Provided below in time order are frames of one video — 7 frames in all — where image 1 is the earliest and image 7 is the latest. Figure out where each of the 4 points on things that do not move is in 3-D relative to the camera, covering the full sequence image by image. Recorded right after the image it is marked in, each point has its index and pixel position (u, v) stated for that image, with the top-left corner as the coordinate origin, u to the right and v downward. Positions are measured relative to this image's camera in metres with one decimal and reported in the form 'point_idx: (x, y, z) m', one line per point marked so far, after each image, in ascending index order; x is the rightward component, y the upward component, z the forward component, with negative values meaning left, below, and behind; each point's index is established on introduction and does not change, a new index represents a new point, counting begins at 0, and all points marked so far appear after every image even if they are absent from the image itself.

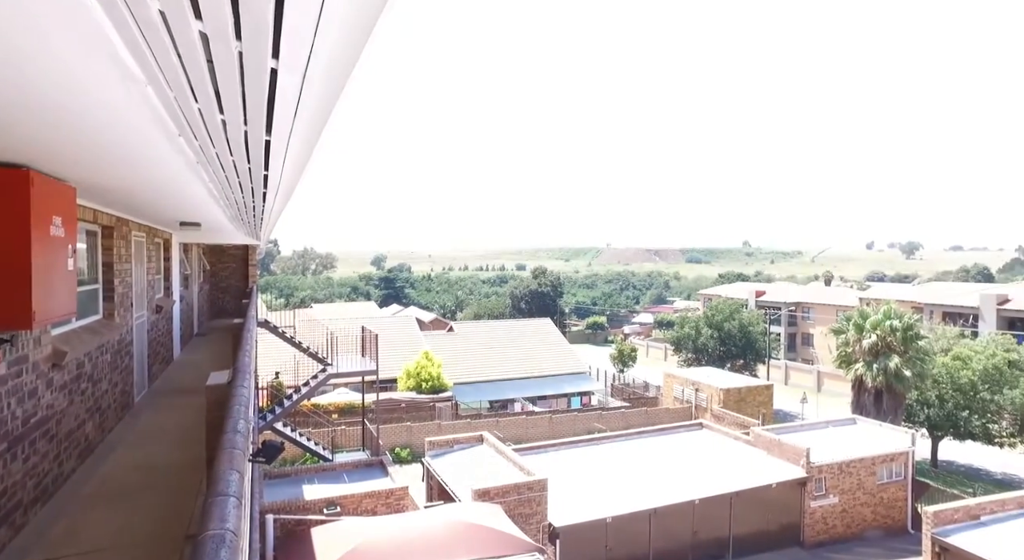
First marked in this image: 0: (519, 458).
0: (+0.2, -4.5, +17.4) m
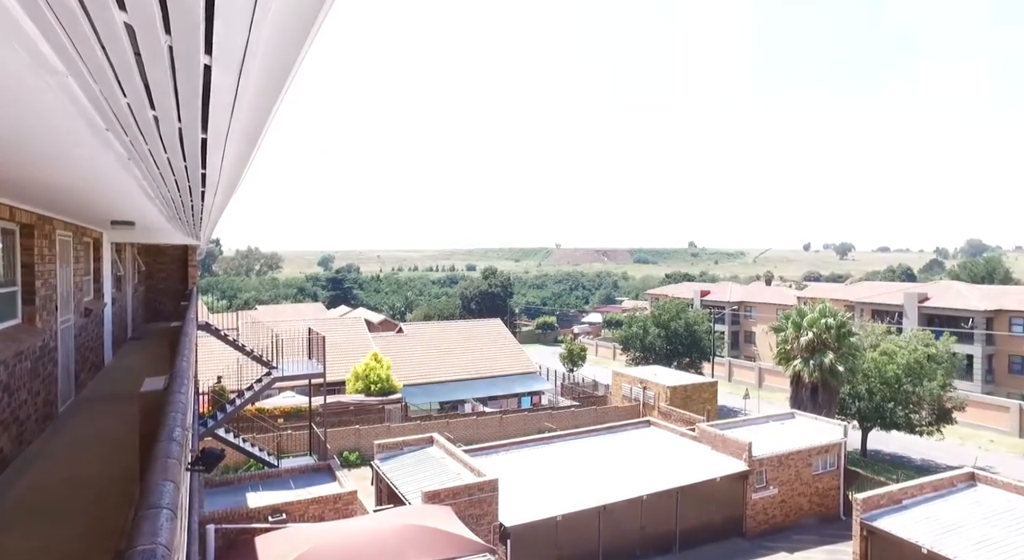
0: (-1.1, -4.5, +17.3) m
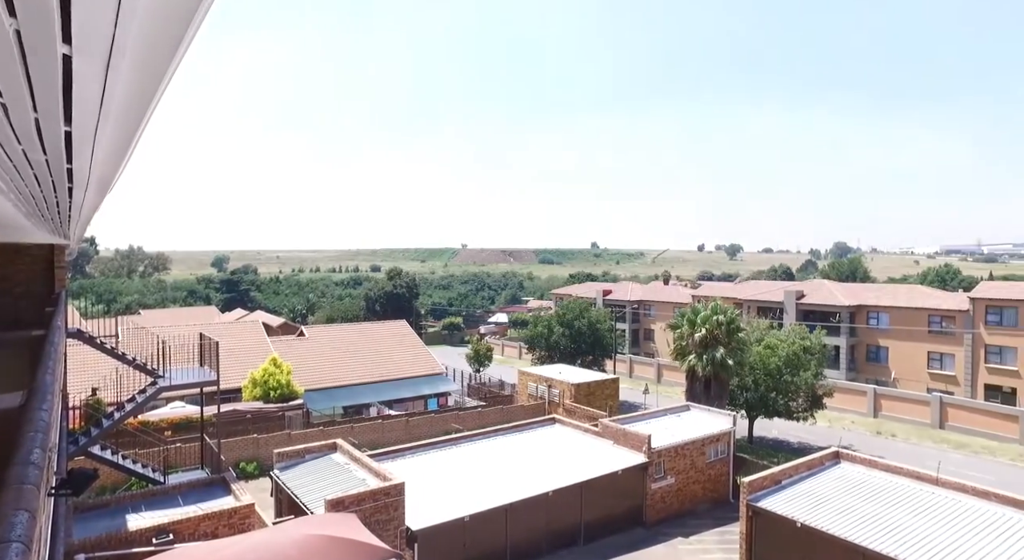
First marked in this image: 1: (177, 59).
0: (-3.4, -4.6, +17.0) m
1: (-1.0, +0.7, +2.1) m
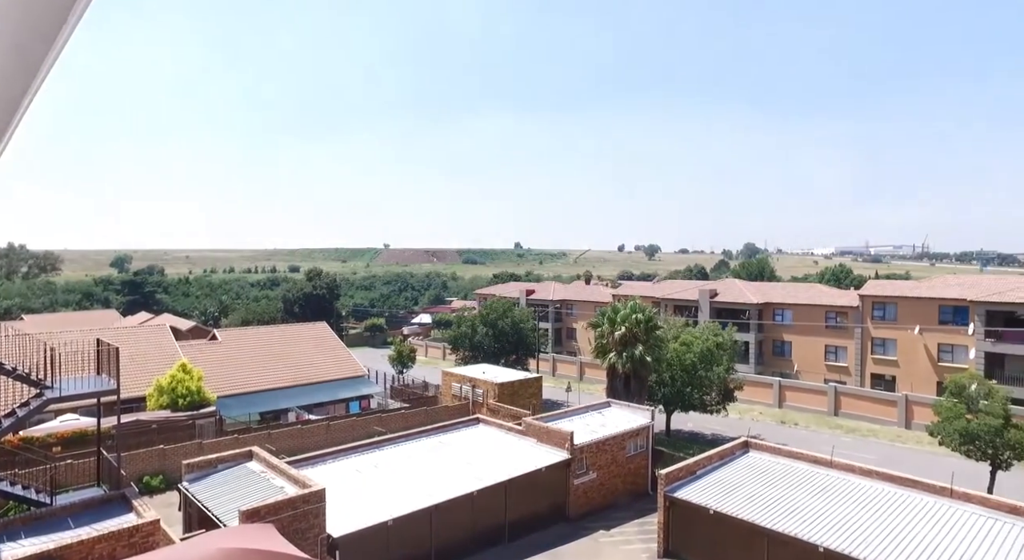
0: (-5.3, -4.6, +16.4) m
1: (-1.3, +0.7, +1.9) m
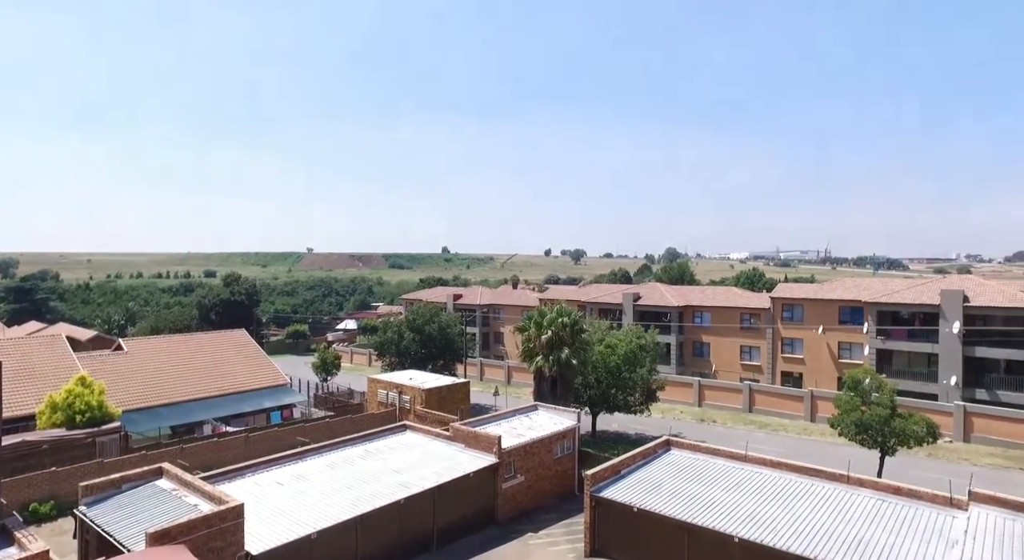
0: (-7.0, -4.7, +15.5) m
1: (-1.4, +0.7, +1.6) m
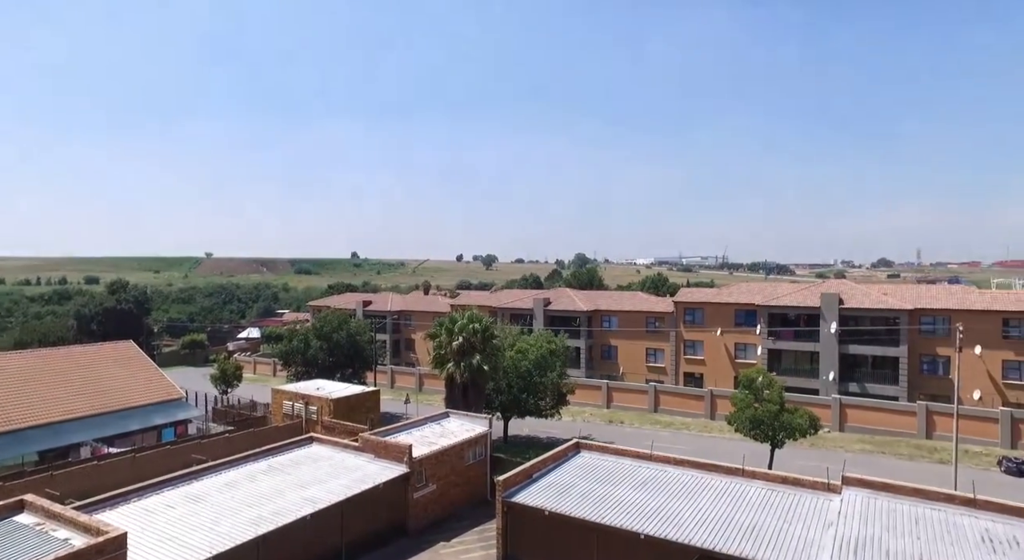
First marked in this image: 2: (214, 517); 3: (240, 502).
0: (-8.7, -4.8, +13.8) m
1: (-1.5, +0.7, +0.7) m
2: (-7.5, -6.1, +17.1) m
3: (-7.3, -6.1, +18.2) m
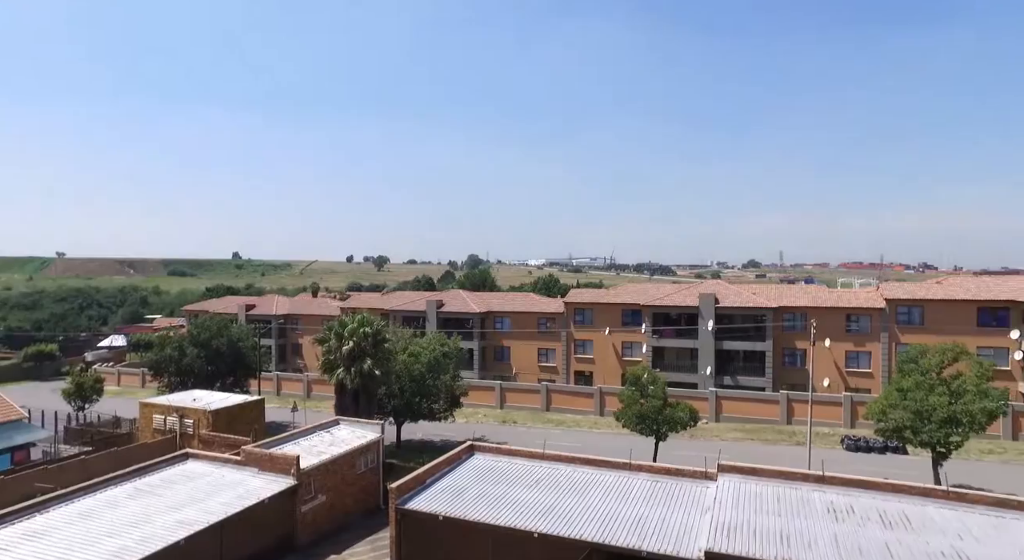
0: (-10.1, -4.8, +10.0) m
1: (-0.9, +0.8, -1.8) m
2: (-9.4, -6.1, +13.5) m
3: (-9.4, -6.0, +14.6) m
